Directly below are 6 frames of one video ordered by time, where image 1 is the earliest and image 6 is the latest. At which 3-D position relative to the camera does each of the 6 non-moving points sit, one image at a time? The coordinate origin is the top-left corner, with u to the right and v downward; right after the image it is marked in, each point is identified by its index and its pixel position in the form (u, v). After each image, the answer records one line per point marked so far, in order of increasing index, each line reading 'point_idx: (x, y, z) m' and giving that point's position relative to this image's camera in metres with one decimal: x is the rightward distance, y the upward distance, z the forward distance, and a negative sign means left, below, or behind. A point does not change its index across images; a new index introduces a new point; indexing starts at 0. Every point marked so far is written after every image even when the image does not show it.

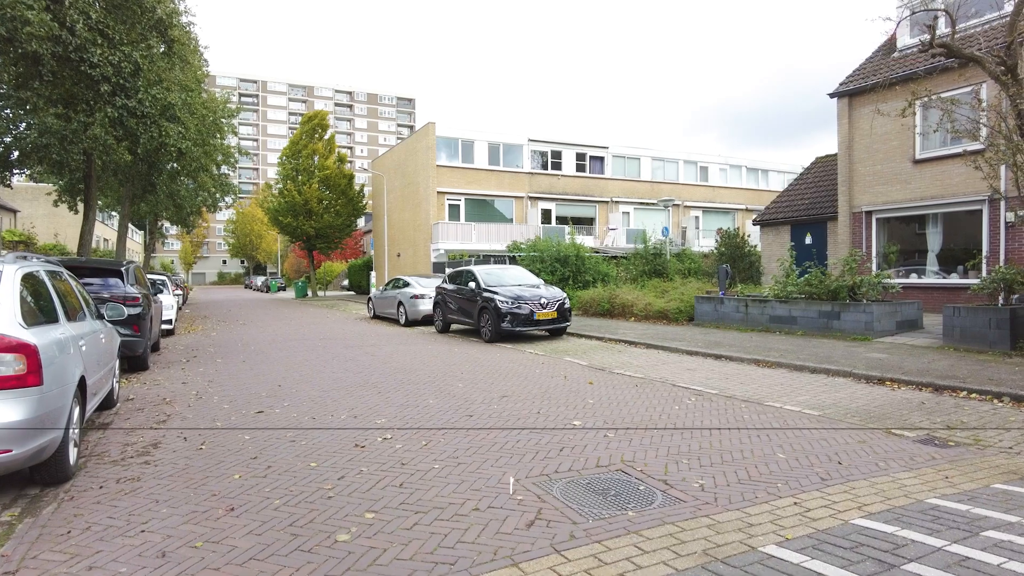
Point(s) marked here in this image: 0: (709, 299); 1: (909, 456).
0: (+4.6, -0.2, +15.2) m
1: (+3.1, -1.3, +4.9) m
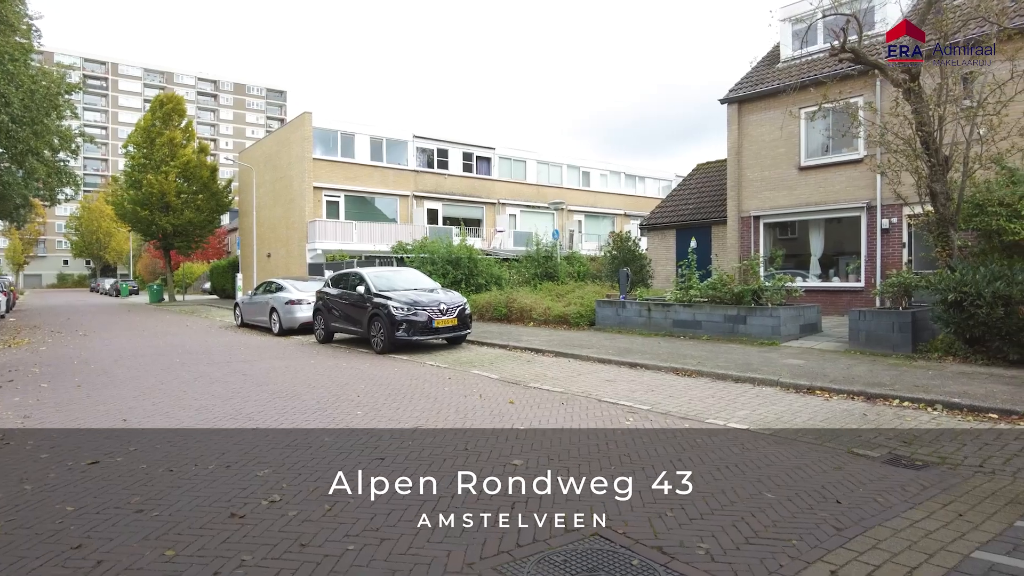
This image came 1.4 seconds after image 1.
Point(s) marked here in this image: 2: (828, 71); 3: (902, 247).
0: (+2.3, -0.3, +14.7) m
1: (+2.7, -1.4, +4.4) m
2: (+7.8, +5.3, +15.7) m
3: (+9.2, +1.0, +15.1) m
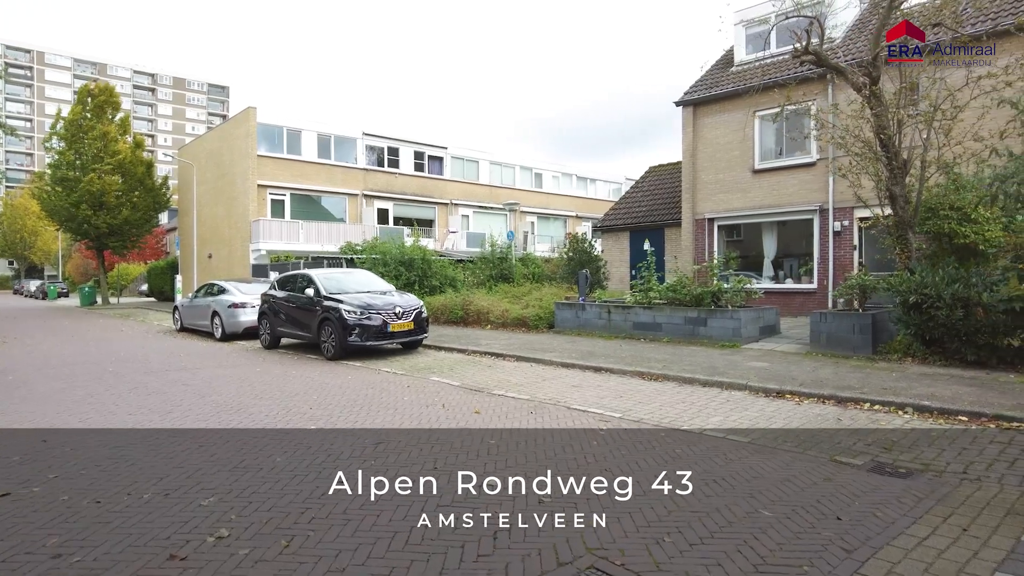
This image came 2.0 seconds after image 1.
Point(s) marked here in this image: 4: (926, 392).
0: (+1.3, -0.4, +14.5) m
1: (+2.5, -1.4, +4.2) m
2: (+6.8, +5.3, +15.9) m
3: (+8.2, +0.9, +15.4) m
4: (+4.7, -1.2, +7.2) m
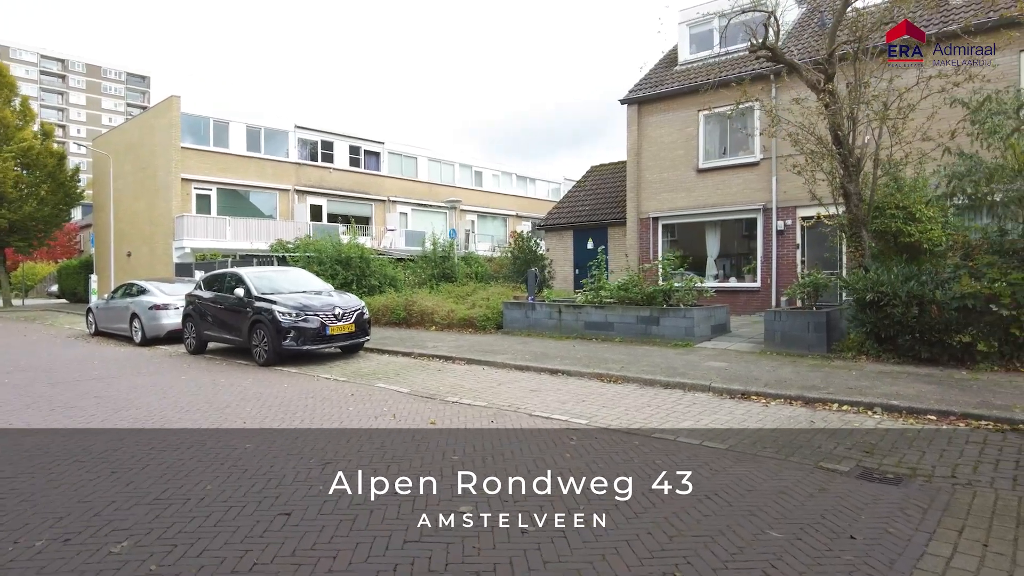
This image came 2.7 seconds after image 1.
0: (+0.1, -0.3, +14.0) m
1: (+2.4, -1.4, +3.9) m
2: (+5.4, +5.3, +16.0) m
3: (+6.9, +1.0, +15.6) m
4: (+4.2, -1.1, +7.1) m
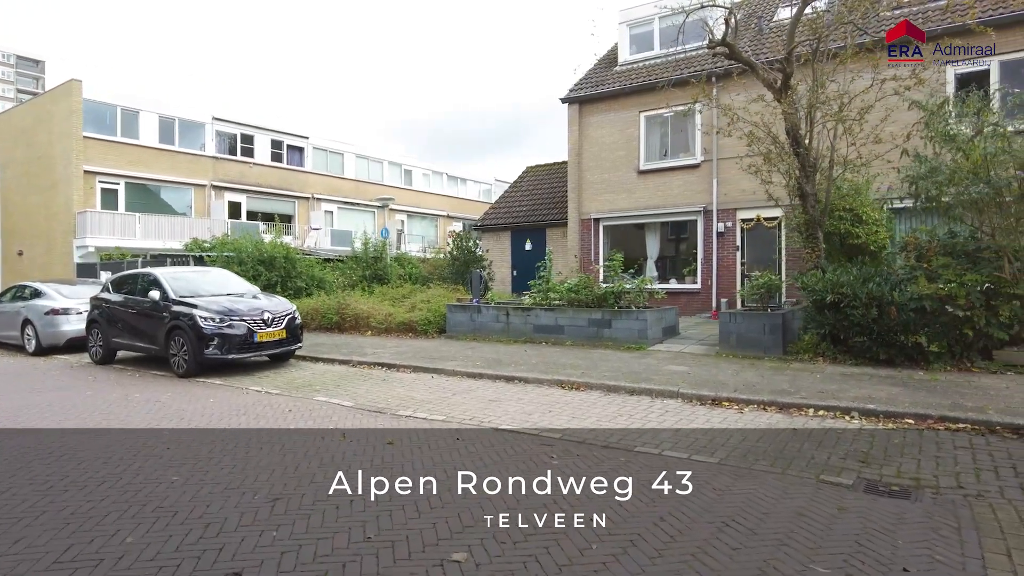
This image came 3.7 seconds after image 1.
0: (-1.0, -0.4, +13.4) m
1: (+2.4, -1.4, +3.6) m
2: (+4.0, +5.3, +16.0) m
3: (+5.5, +0.9, +15.7) m
4: (+3.8, -1.2, +7.0) m
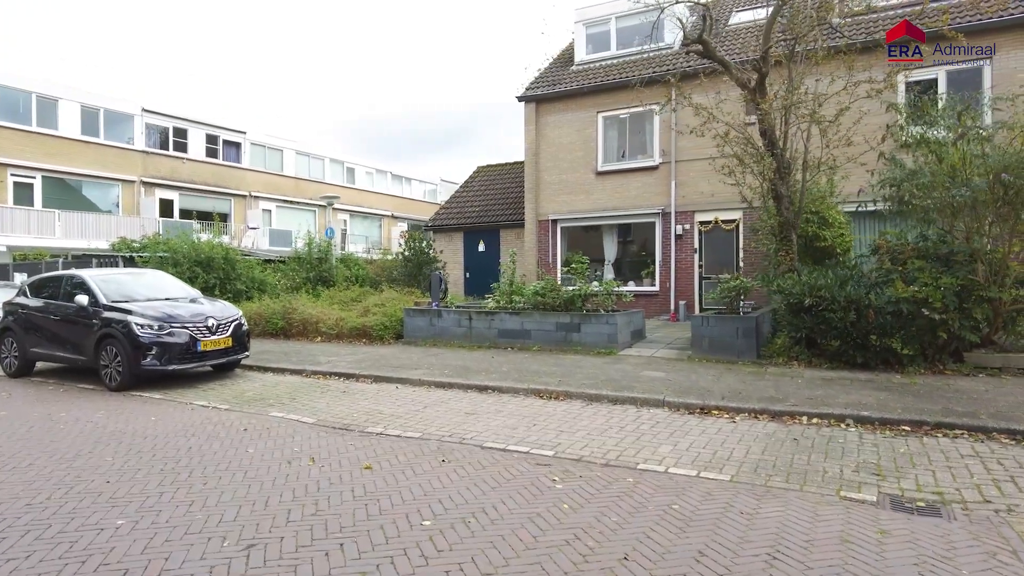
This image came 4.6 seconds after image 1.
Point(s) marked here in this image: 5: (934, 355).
0: (-1.8, -0.4, +12.7) m
1: (+2.5, -1.4, +3.3) m
2: (+3.0, +5.2, +15.8) m
3: (+4.5, +0.9, +15.7) m
4: (+3.6, -1.2, +6.8) m
5: (+5.4, -0.9, +8.3) m
